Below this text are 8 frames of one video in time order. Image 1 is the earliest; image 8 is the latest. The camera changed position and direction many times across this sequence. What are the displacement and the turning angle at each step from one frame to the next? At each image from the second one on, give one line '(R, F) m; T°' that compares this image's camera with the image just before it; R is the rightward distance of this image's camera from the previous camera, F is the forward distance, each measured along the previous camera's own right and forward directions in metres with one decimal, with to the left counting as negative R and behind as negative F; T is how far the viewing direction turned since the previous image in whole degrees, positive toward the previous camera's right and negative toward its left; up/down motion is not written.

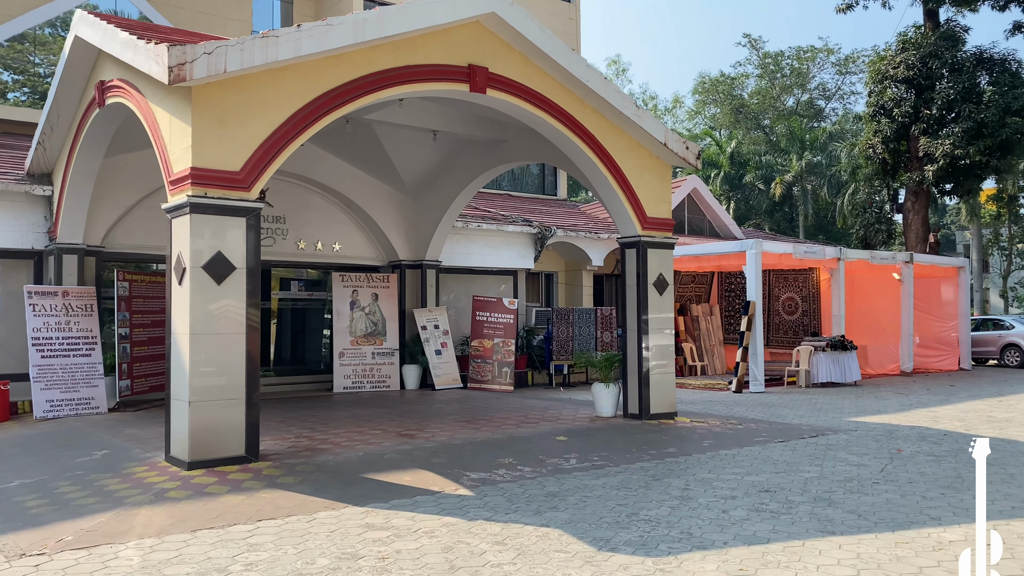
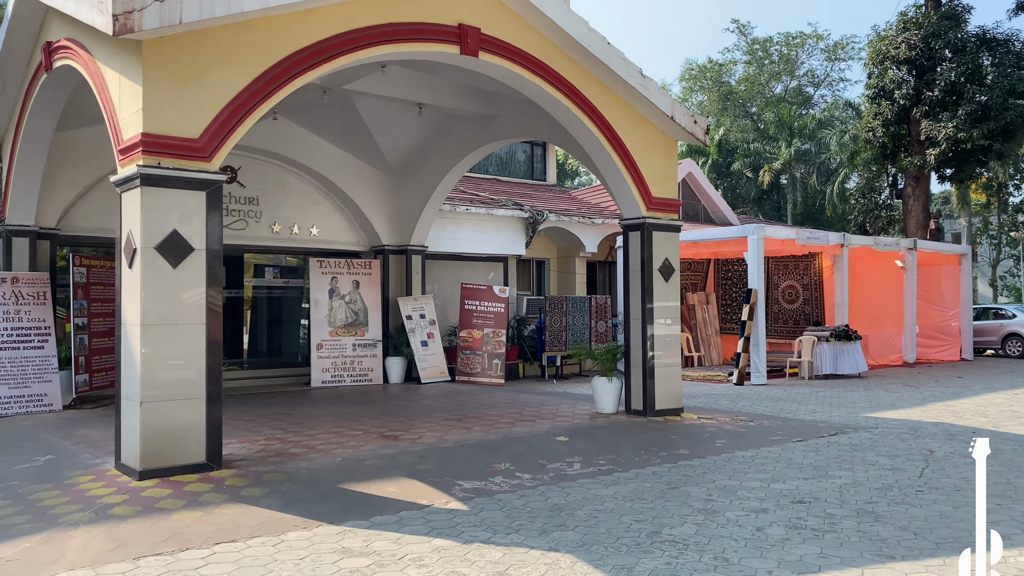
(-0.1, +0.8) m; +1°
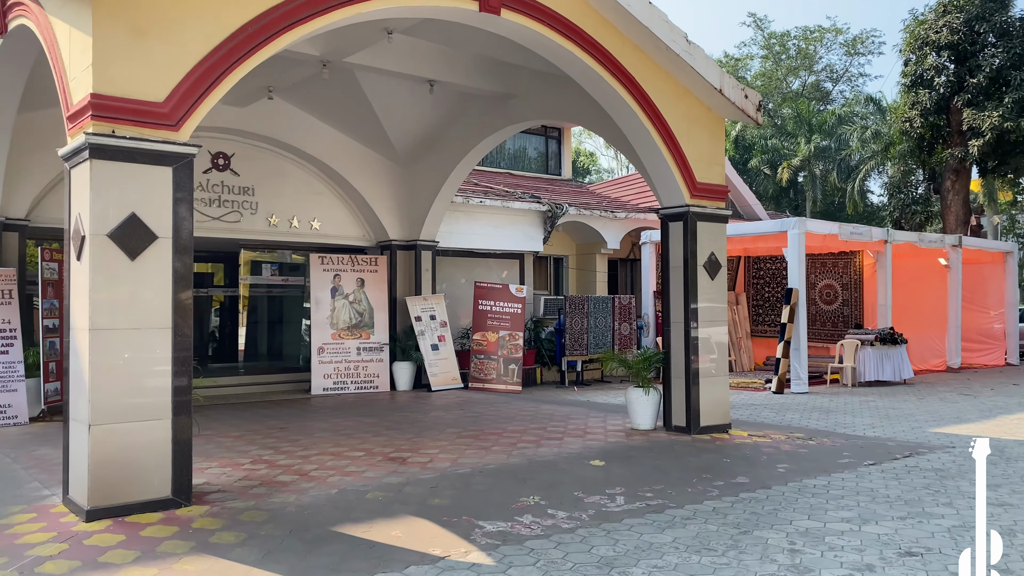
(-0.1, +1.1) m; -1°
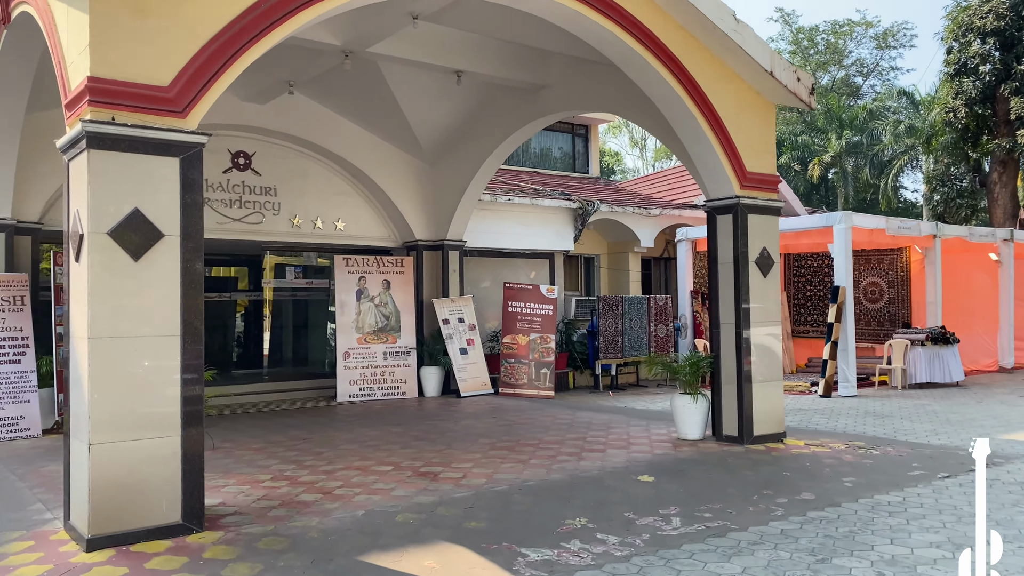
(-0.1, +0.5) m; -2°
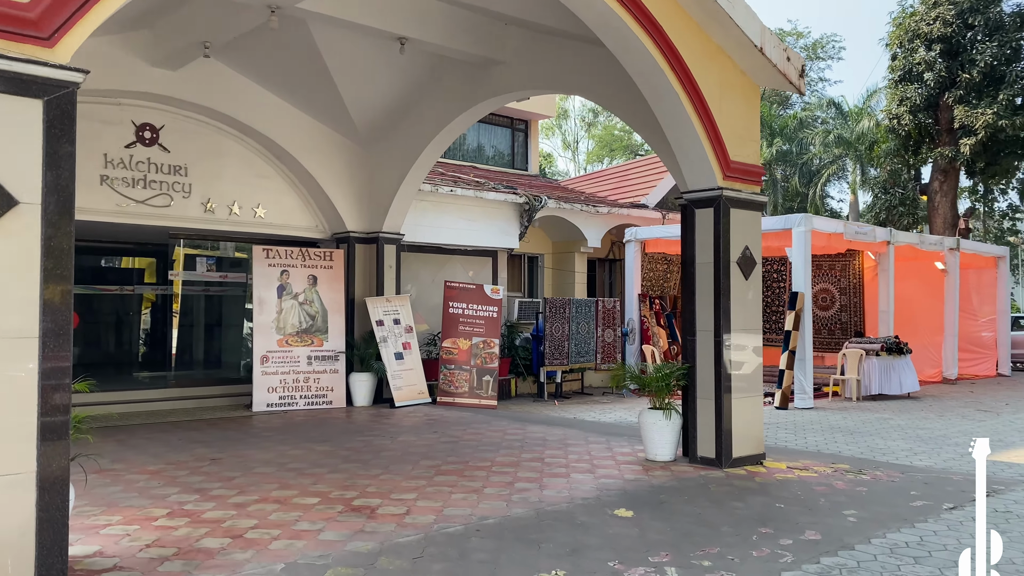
(-0.2, +1.0) m; +5°
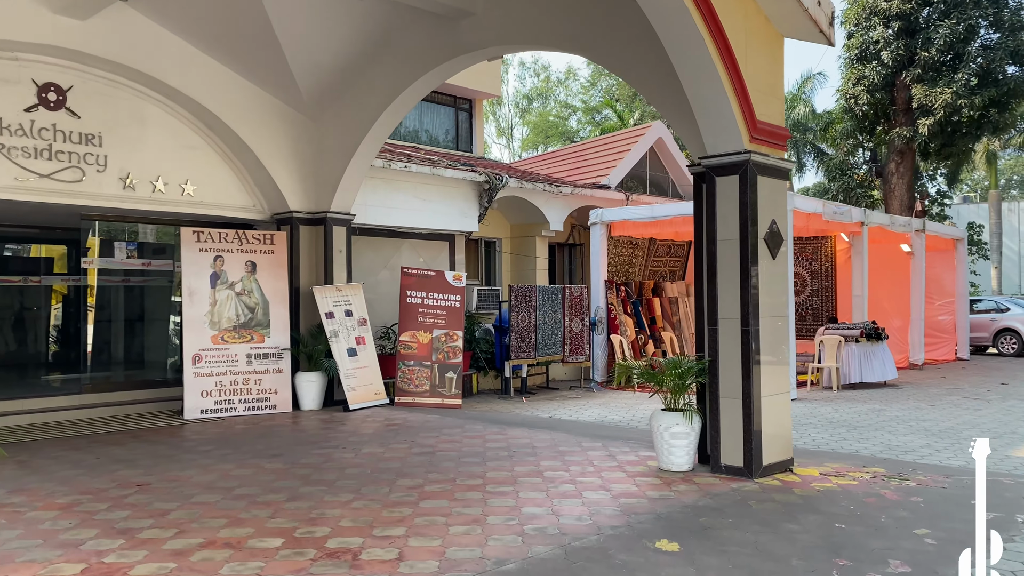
(-0.4, +1.0) m; +5°
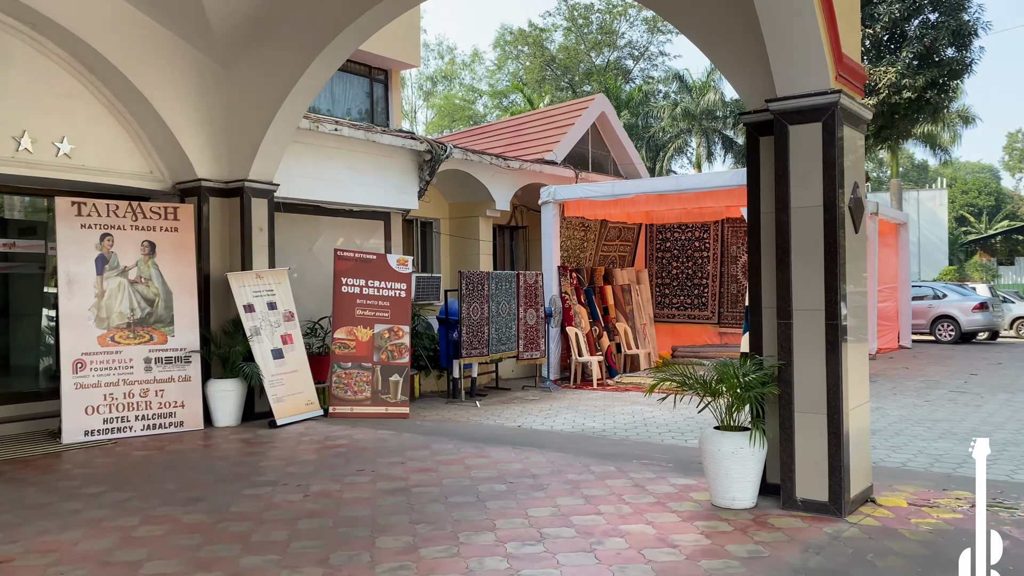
(-0.6, +1.4) m; +7°
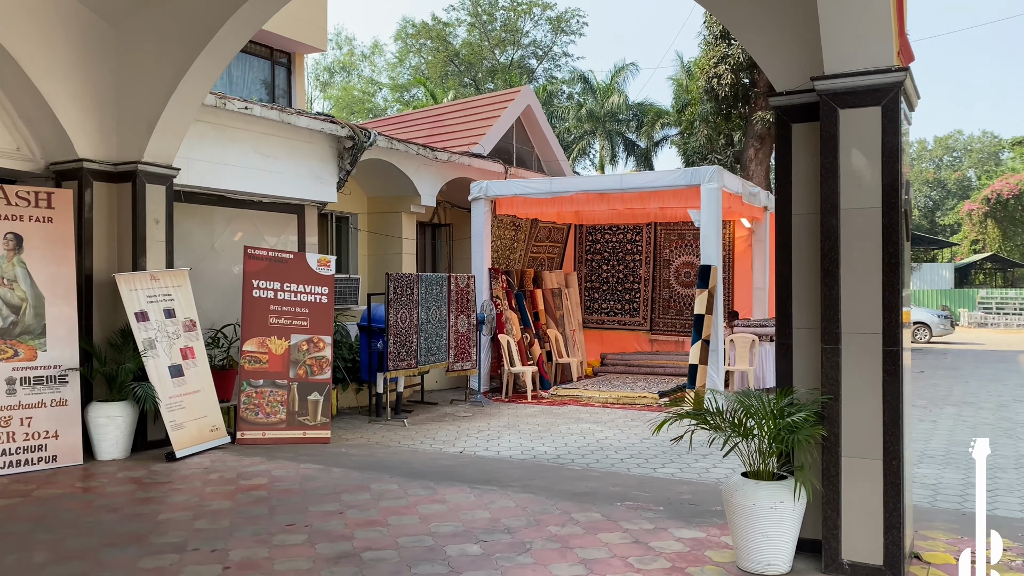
(-0.4, +0.9) m; +7°
